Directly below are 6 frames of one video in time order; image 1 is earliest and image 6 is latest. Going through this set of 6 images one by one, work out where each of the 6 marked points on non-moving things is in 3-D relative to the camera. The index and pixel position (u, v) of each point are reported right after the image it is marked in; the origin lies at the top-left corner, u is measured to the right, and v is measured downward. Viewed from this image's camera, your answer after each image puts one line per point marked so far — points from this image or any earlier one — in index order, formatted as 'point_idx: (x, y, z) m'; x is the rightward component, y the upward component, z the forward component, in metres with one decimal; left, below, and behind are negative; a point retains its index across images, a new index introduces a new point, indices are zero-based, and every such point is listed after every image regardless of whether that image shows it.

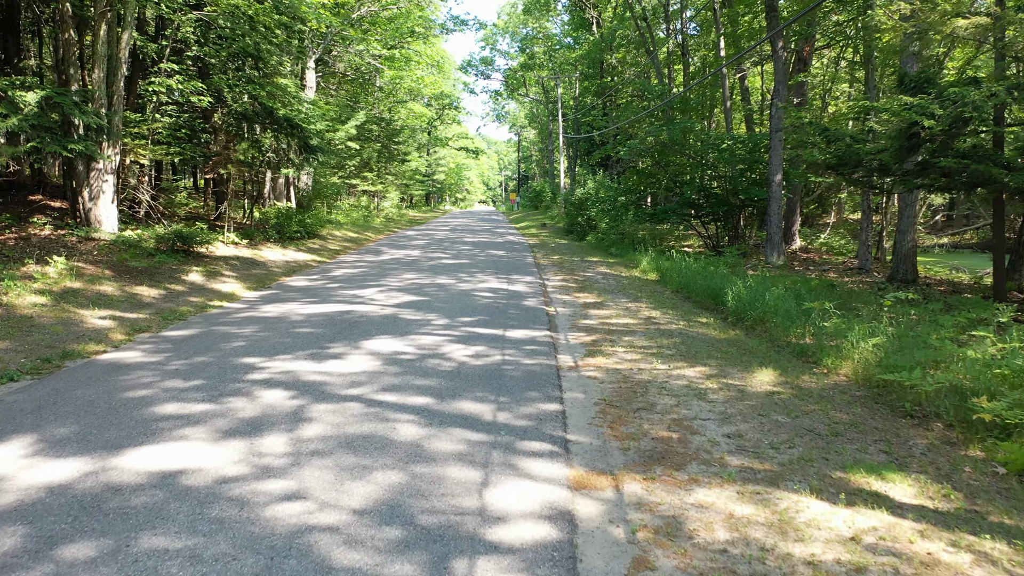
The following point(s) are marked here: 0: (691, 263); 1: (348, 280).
0: (+2.6, +0.4, +12.6) m
1: (-2.1, +0.1, +10.8) m
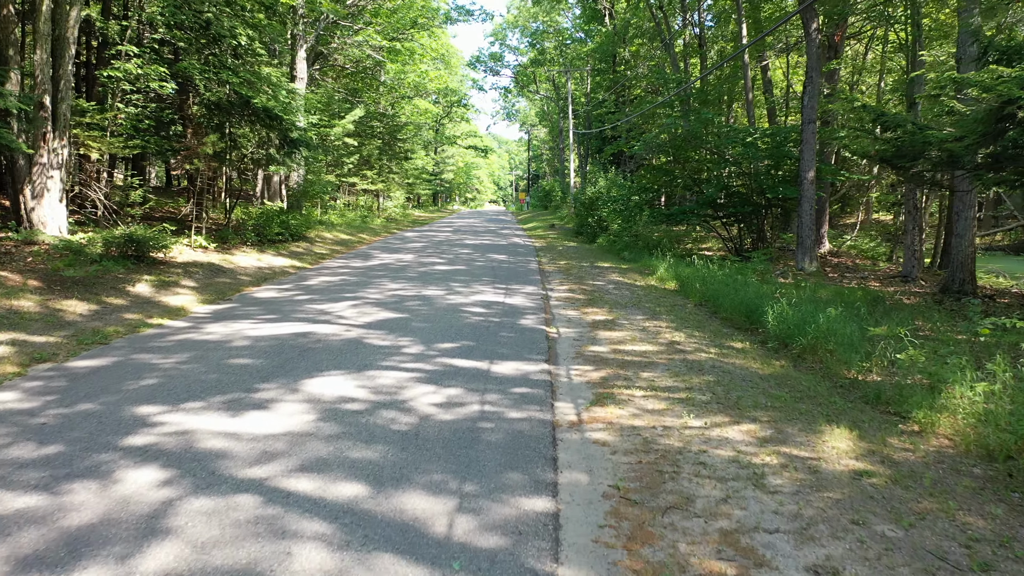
0: (+2.7, +0.2, +11.1) m
1: (-2.1, 0.0, +9.5) m
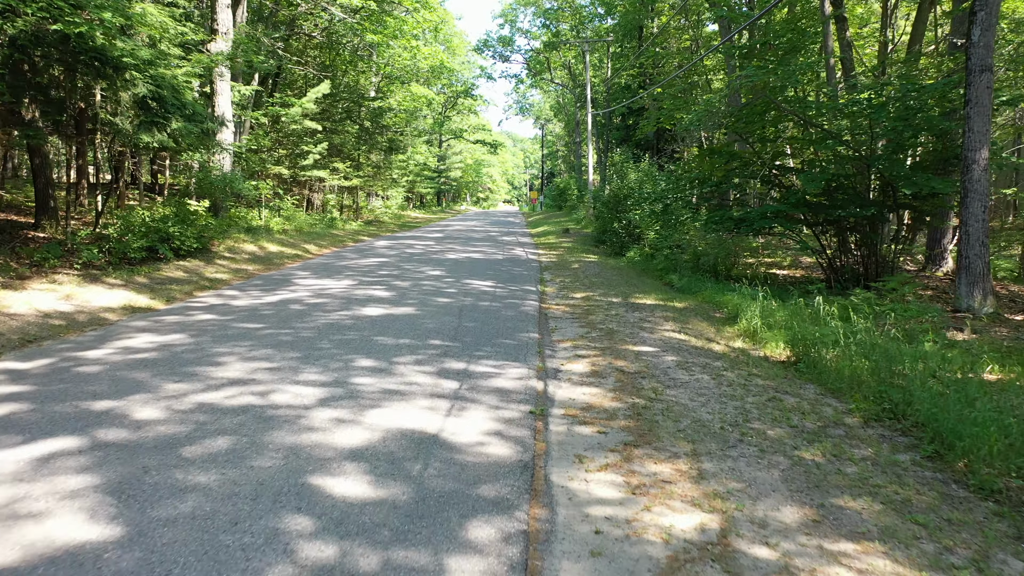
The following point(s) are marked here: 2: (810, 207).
0: (+2.5, -0.2, +6.2) m
1: (-2.3, -0.5, +4.6) m
2: (+3.5, +0.9, +9.8) m
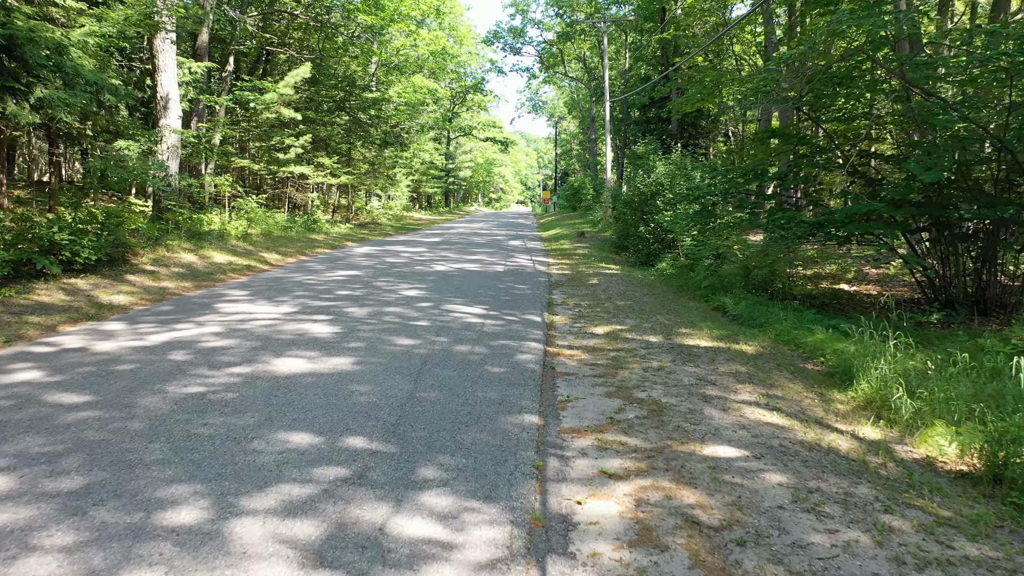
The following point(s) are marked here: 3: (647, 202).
0: (+2.4, -0.5, +3.7) m
1: (-2.4, -0.7, +2.2) m
2: (+3.4, +0.7, +7.3) m
3: (+2.0, +1.3, +12.7) m
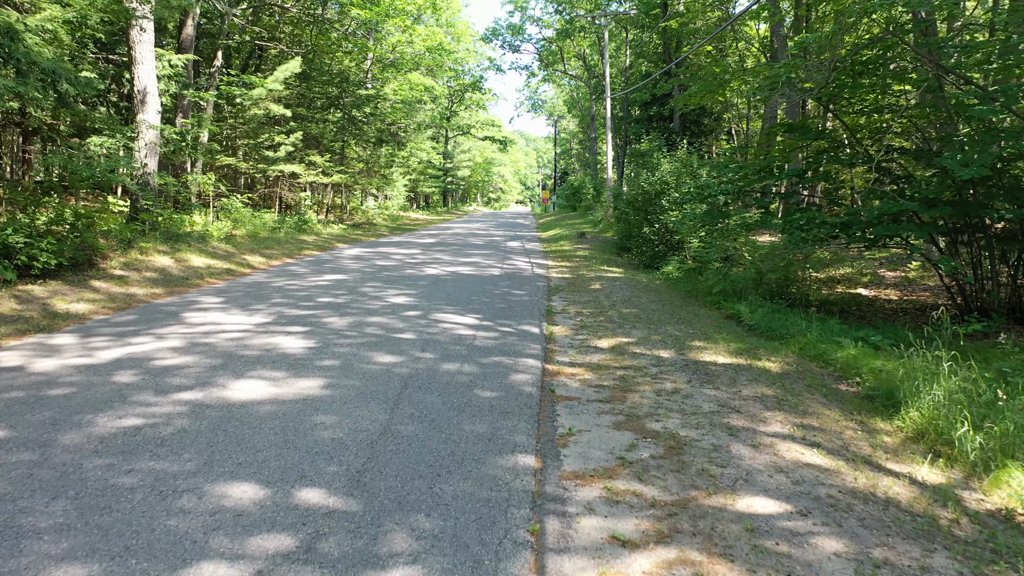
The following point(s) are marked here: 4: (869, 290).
0: (+2.4, -0.5, +3.1) m
1: (-2.5, -0.8, +1.6) m
2: (+3.4, +0.7, +6.7) m
3: (+2.0, +1.2, +12.0) m
4: (+4.1, 0.0, +9.8) m
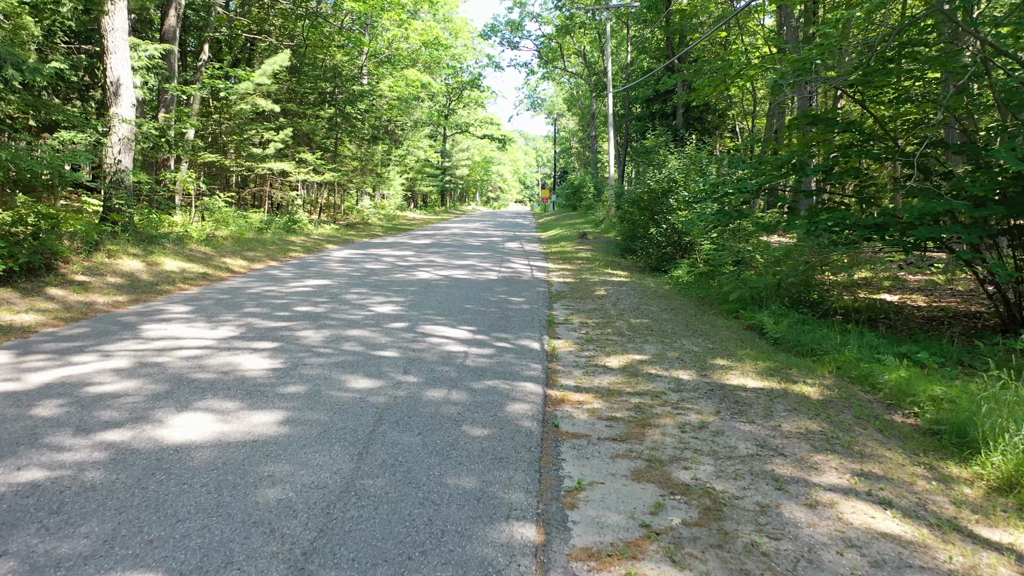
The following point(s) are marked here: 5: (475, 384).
0: (+2.4, -0.6, +2.4) m
1: (-2.5, -0.8, +0.9) m
2: (+3.4, +0.6, +6.0) m
3: (+1.9, +1.2, +11.4) m
4: (+4.1, -0.1, +9.1) m
5: (-0.2, -0.5, +4.2) m
